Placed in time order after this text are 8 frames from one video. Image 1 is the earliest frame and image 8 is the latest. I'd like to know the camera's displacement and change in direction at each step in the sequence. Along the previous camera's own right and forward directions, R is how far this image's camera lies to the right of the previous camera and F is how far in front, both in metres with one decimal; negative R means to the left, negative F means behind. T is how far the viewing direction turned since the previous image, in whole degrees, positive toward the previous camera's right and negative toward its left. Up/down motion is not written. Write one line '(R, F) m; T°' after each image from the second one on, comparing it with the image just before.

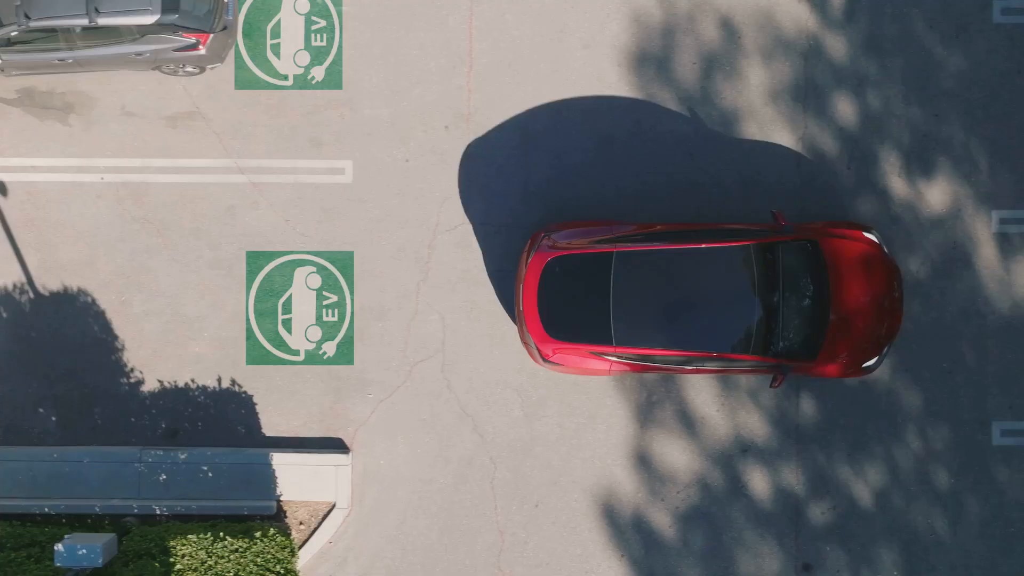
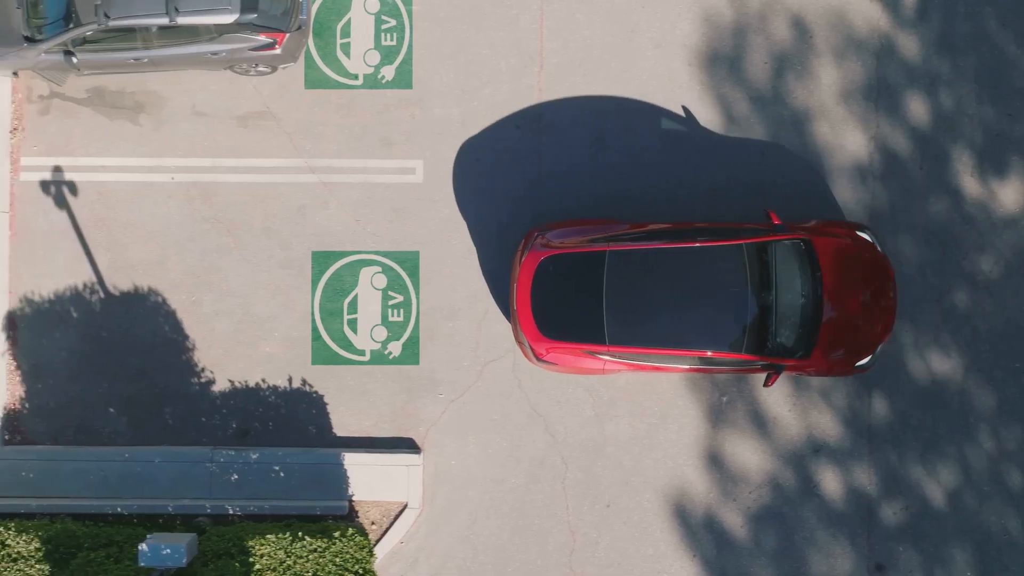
(-0.8, 0.0) m; 0°
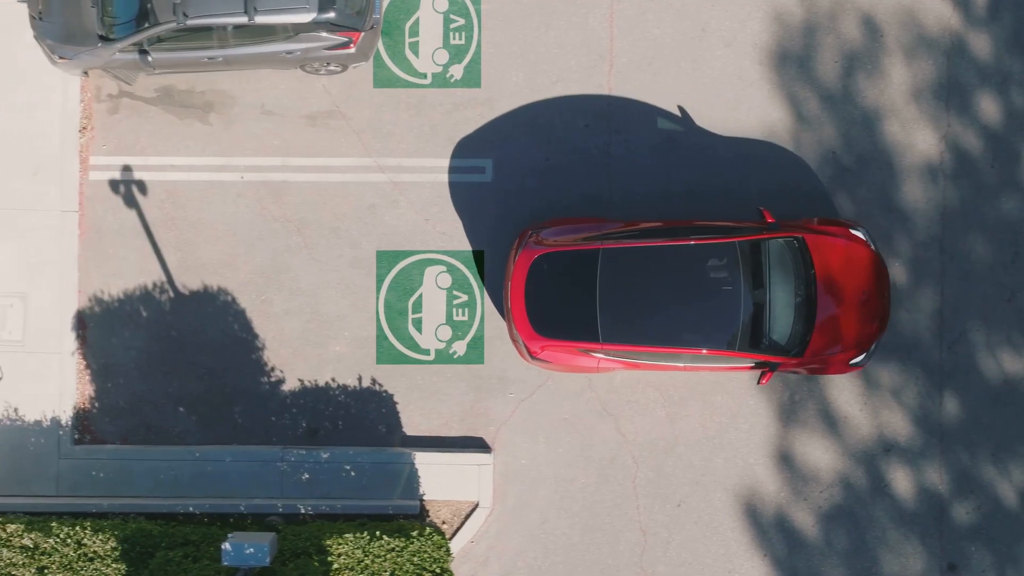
(-0.8, 0.0) m; 0°
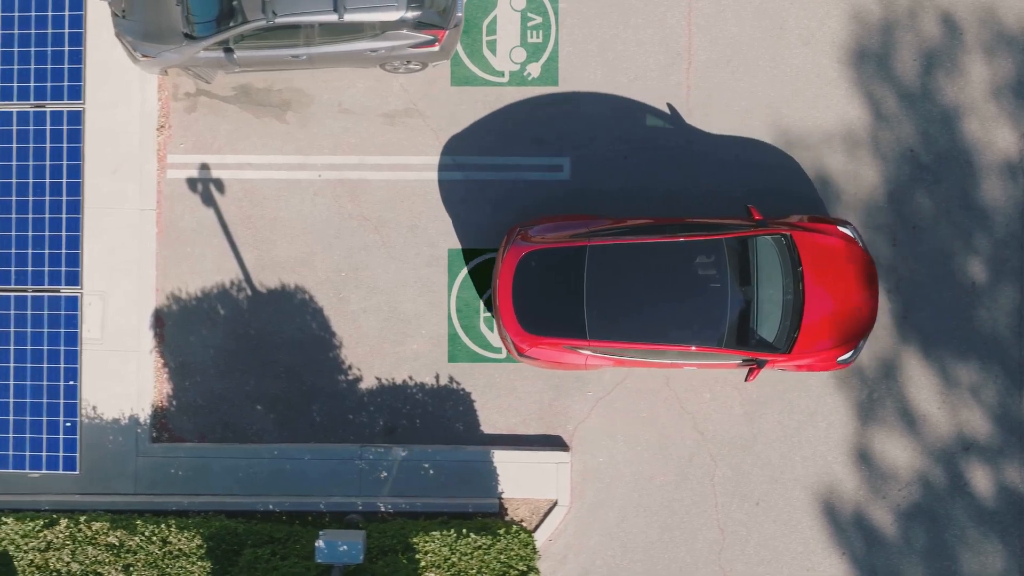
(-0.9, 0.0) m; 0°
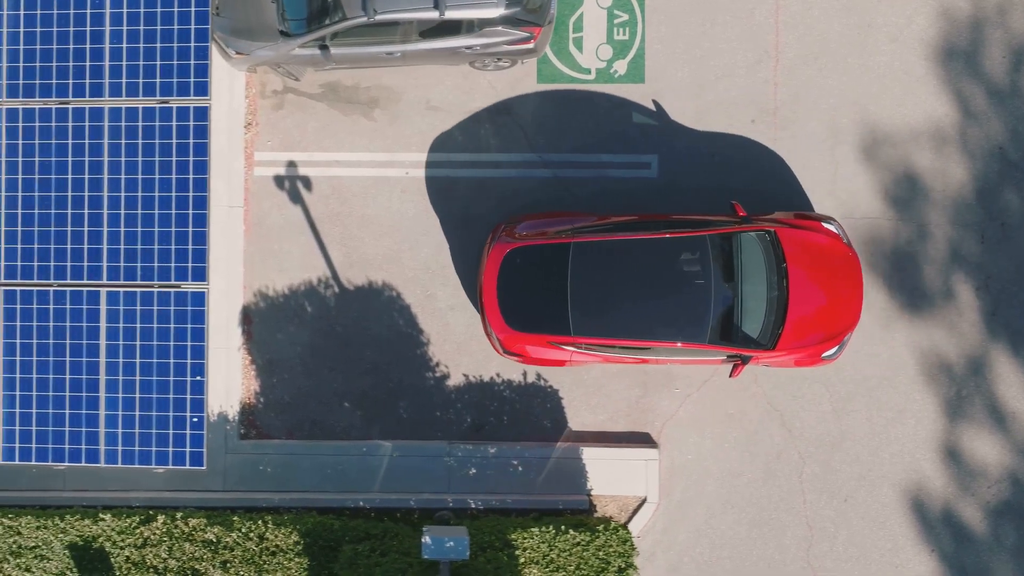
(-1.0, 0.0) m; 0°
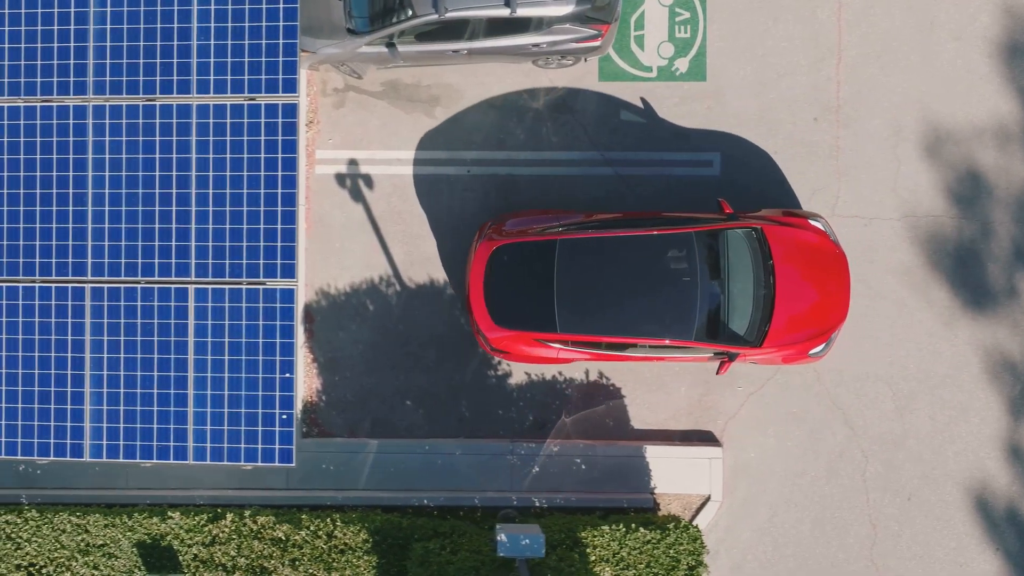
(-0.7, 0.0) m; 0°
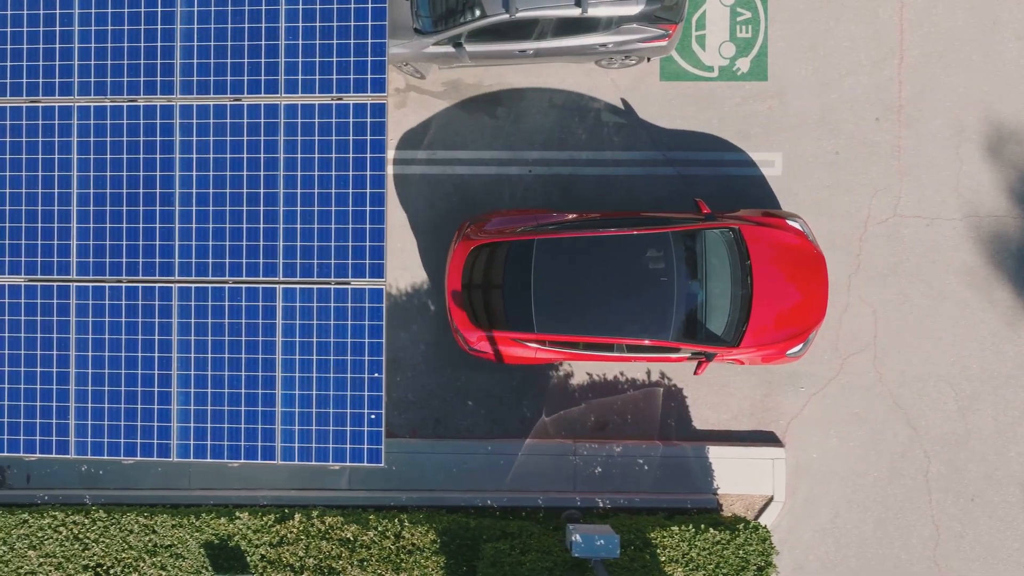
(-0.7, 0.0) m; 0°
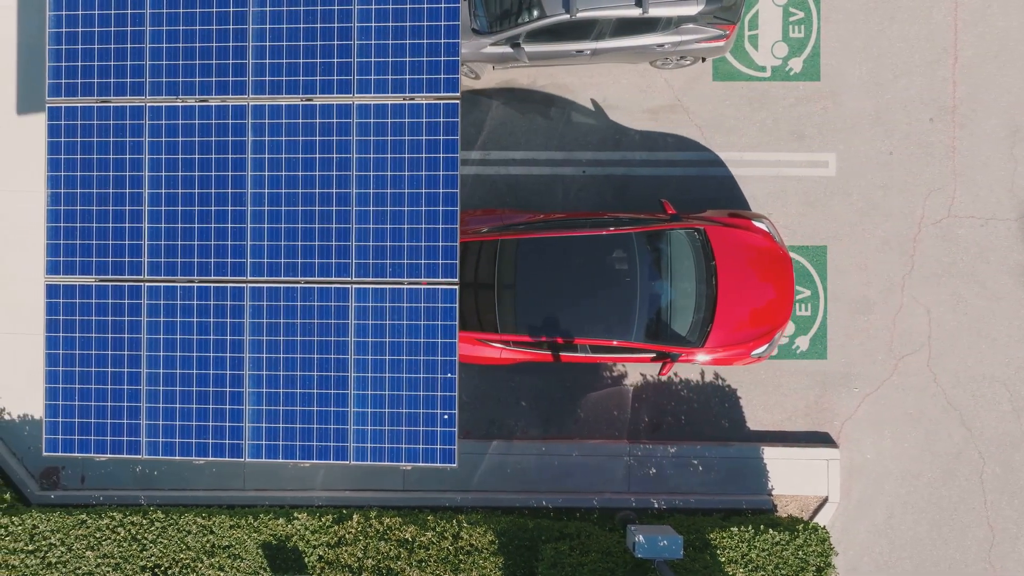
(-0.6, 0.0) m; 0°
